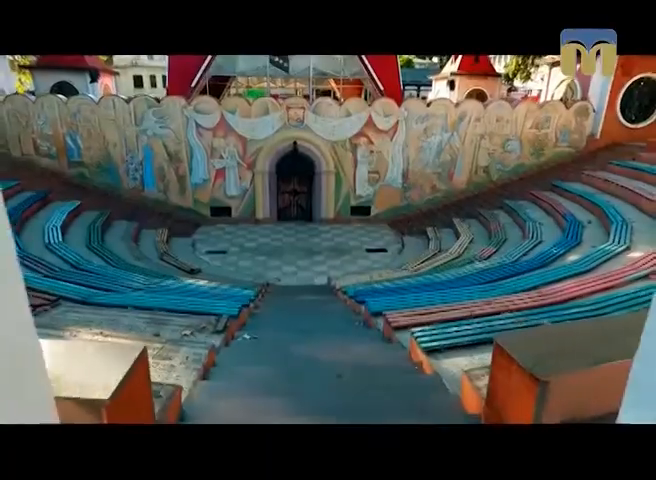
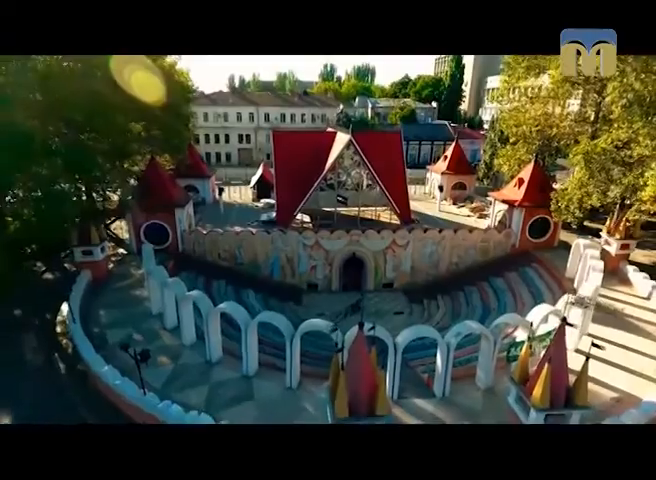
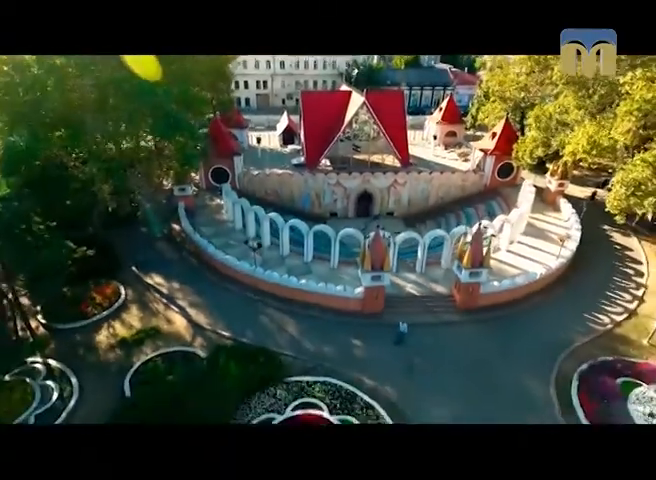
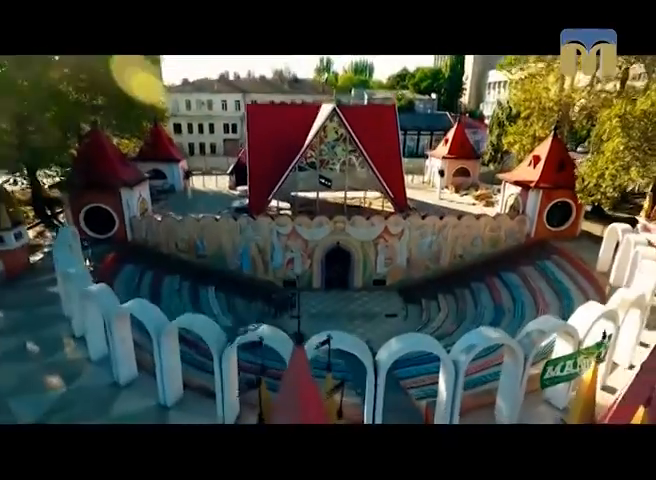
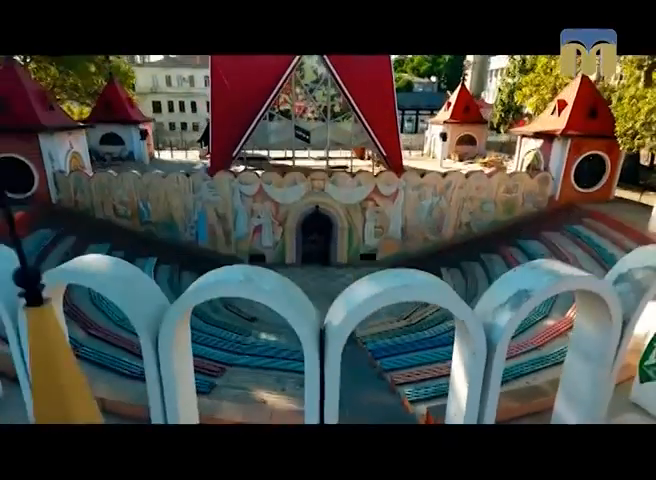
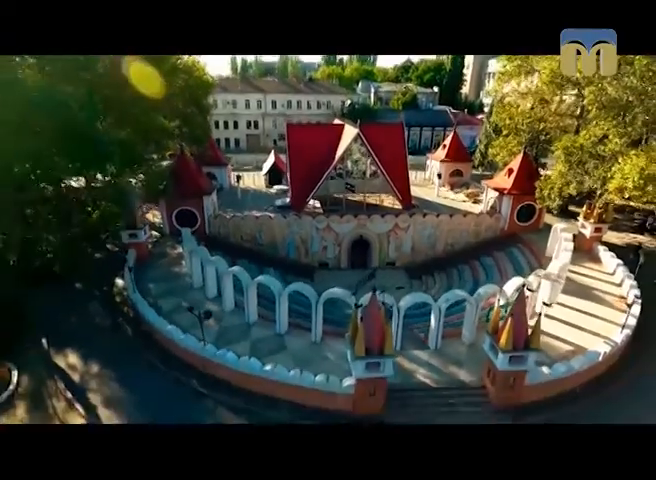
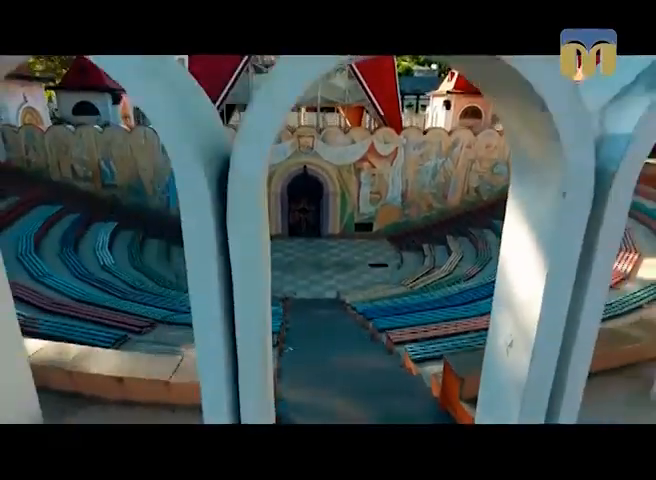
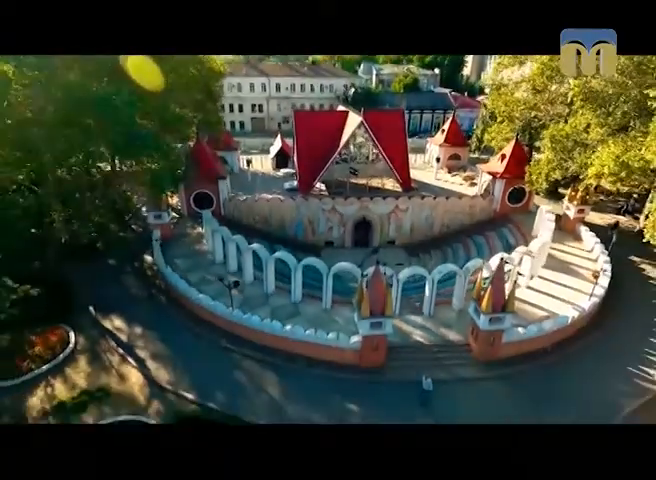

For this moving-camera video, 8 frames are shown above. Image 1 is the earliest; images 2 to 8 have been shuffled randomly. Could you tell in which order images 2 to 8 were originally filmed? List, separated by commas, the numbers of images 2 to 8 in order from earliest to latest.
7, 5, 4, 2, 6, 8, 3
